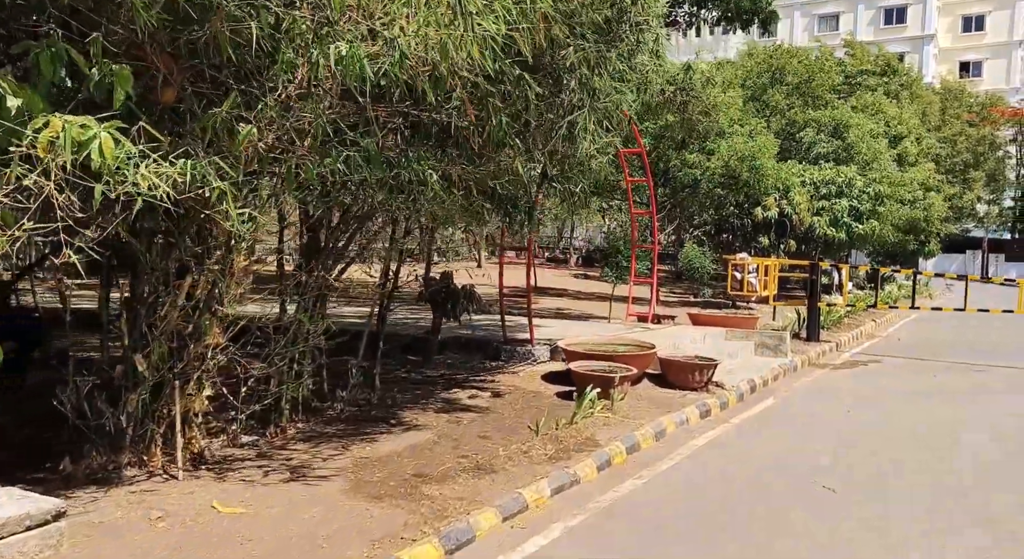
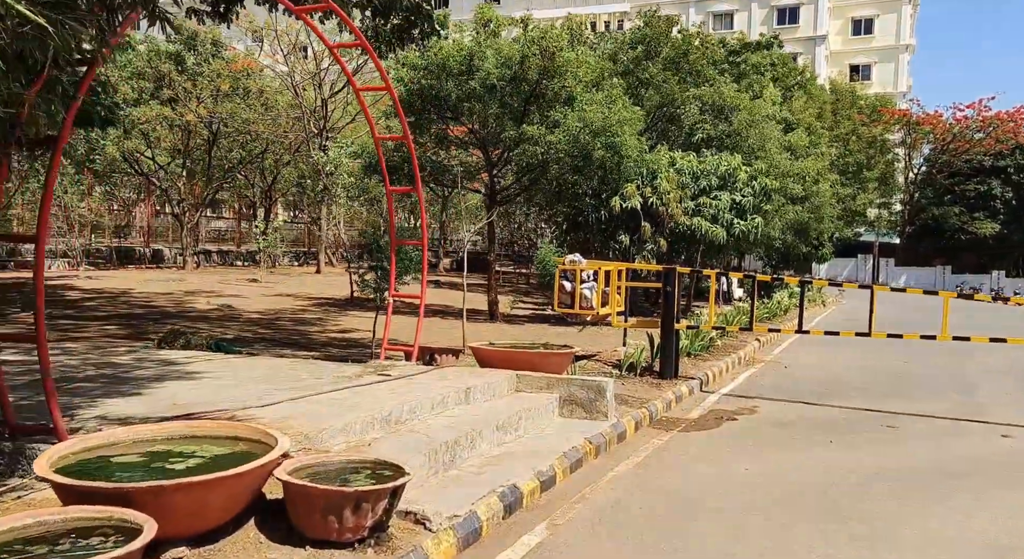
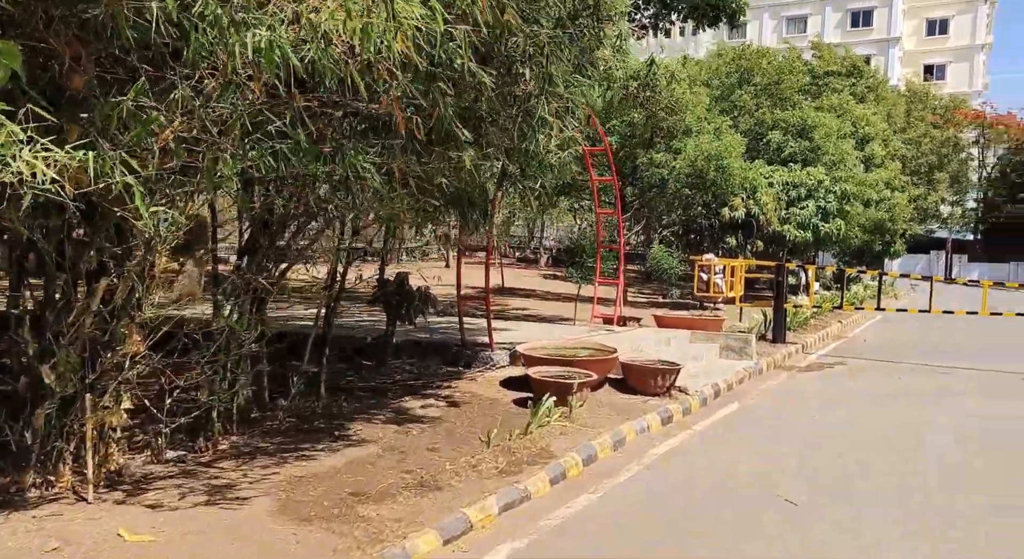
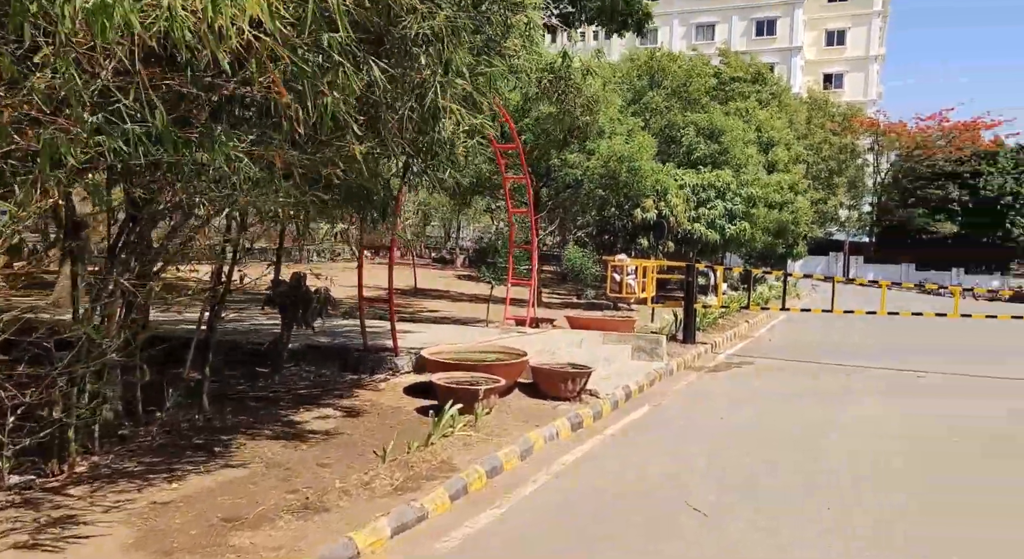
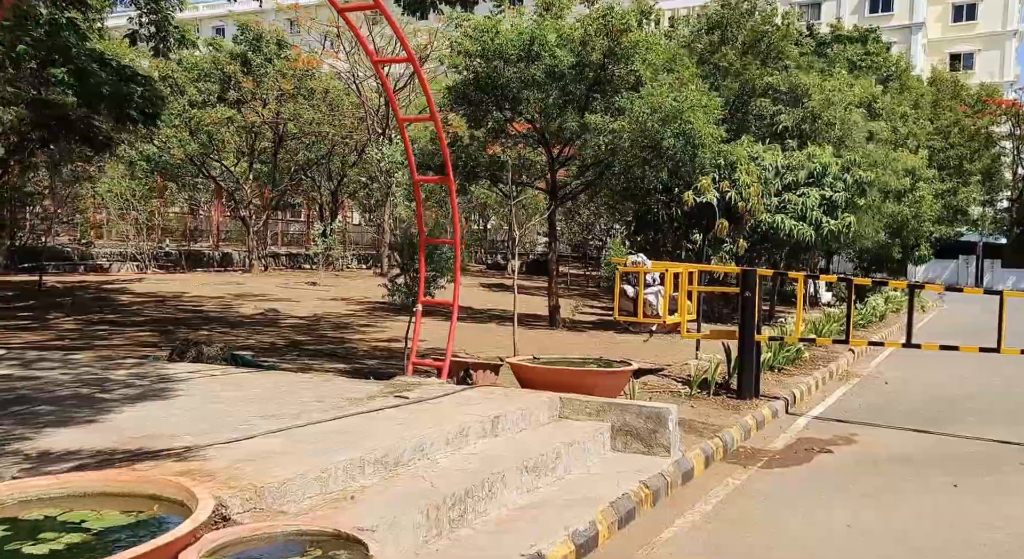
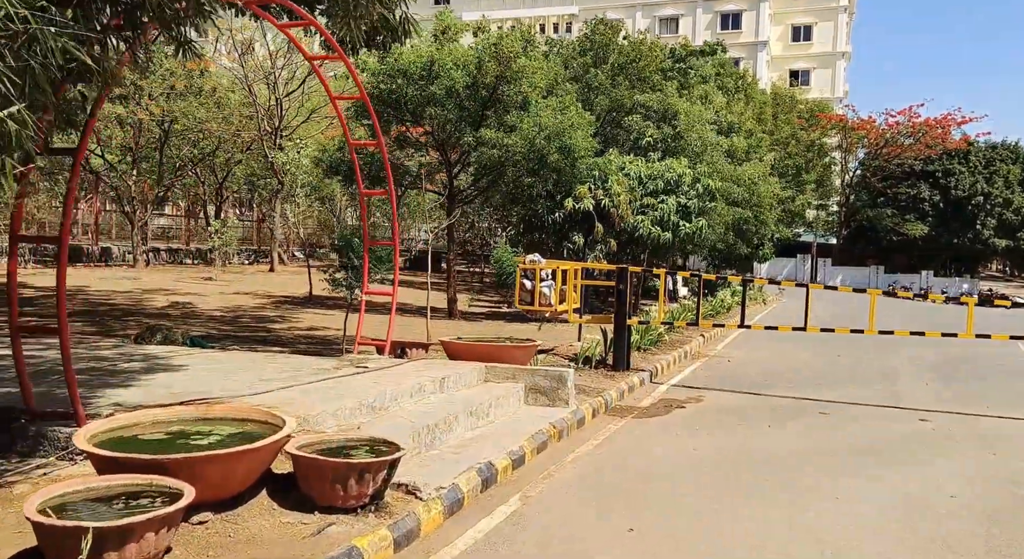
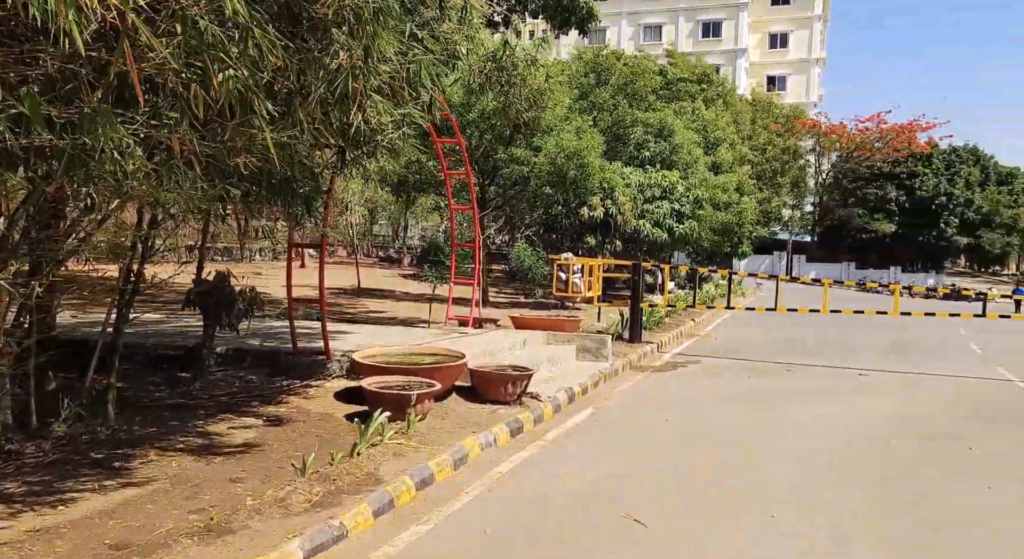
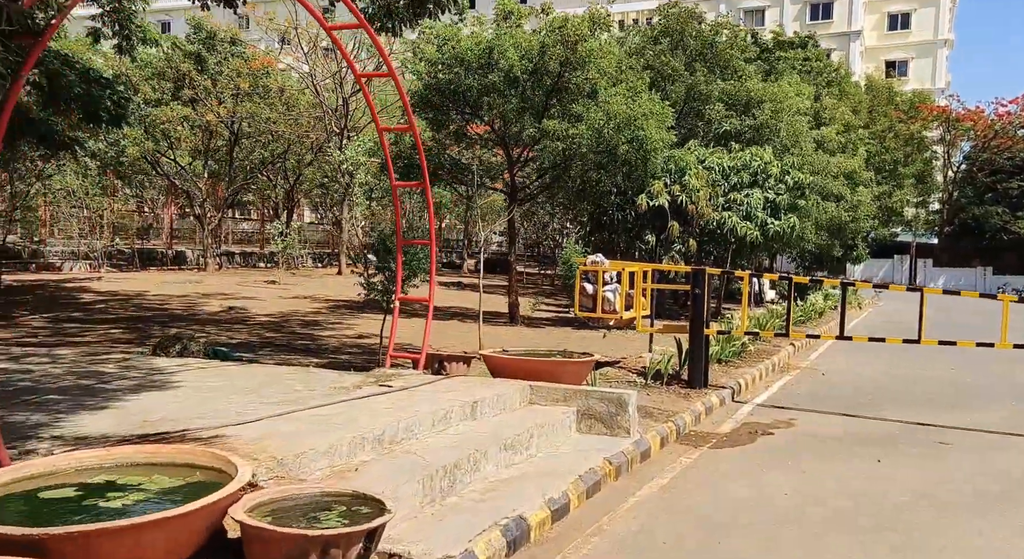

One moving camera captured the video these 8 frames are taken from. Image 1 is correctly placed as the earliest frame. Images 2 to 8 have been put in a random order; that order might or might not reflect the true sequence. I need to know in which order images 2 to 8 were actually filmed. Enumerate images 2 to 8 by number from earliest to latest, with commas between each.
3, 4, 7, 6, 2, 8, 5
